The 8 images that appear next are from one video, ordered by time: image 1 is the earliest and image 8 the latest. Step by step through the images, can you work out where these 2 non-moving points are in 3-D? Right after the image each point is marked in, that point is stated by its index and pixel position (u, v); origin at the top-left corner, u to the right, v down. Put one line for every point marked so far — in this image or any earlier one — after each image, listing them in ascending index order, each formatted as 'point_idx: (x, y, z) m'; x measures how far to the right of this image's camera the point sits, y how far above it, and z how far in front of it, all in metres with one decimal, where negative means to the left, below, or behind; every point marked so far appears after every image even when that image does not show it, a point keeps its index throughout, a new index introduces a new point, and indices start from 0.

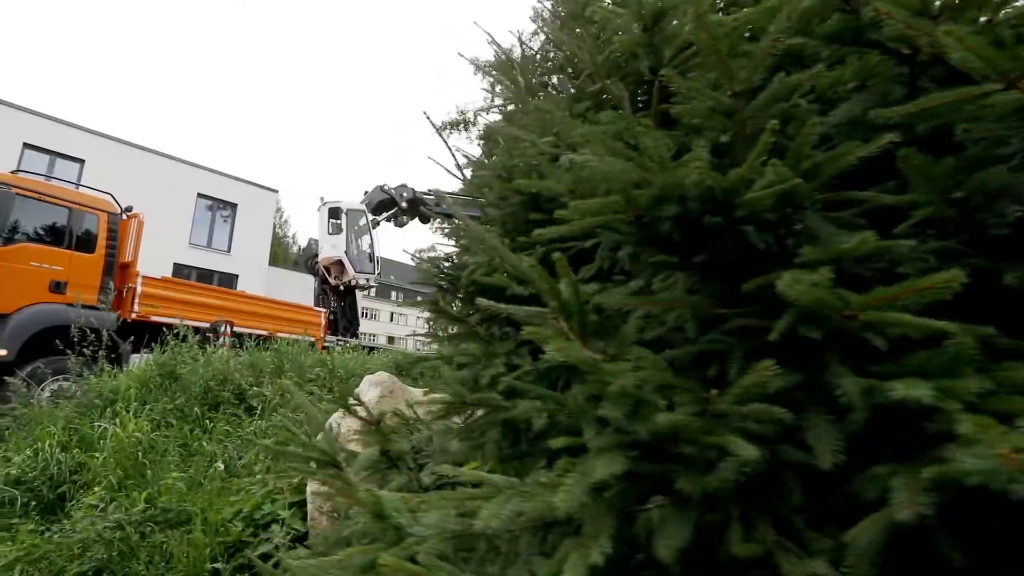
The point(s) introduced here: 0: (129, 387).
0: (-4.0, -1.0, +5.2) m
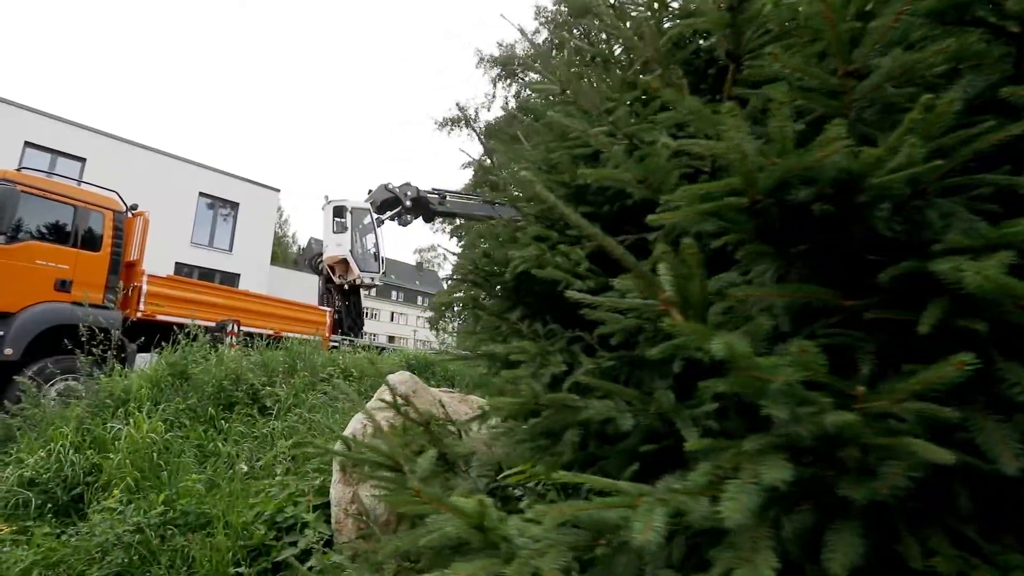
0: (-3.8, -1.0, +5.1) m
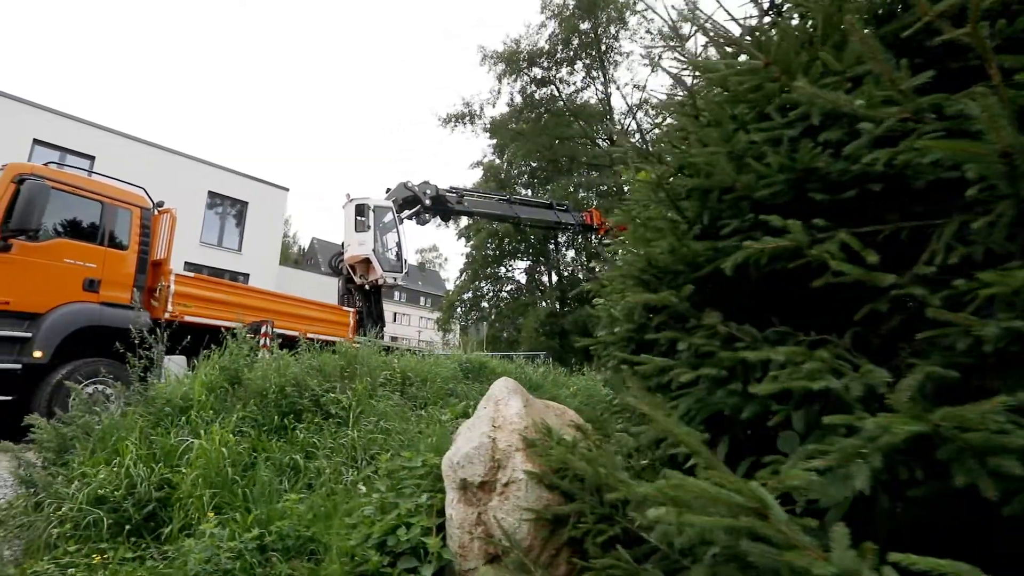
0: (-3.0, -1.0, +4.8) m
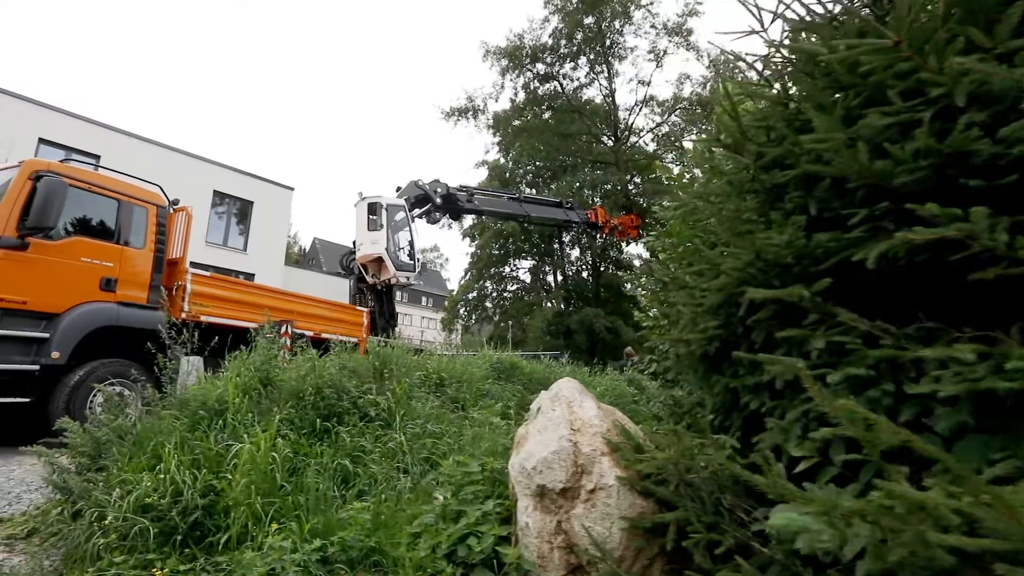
0: (-2.6, -1.0, +4.6) m
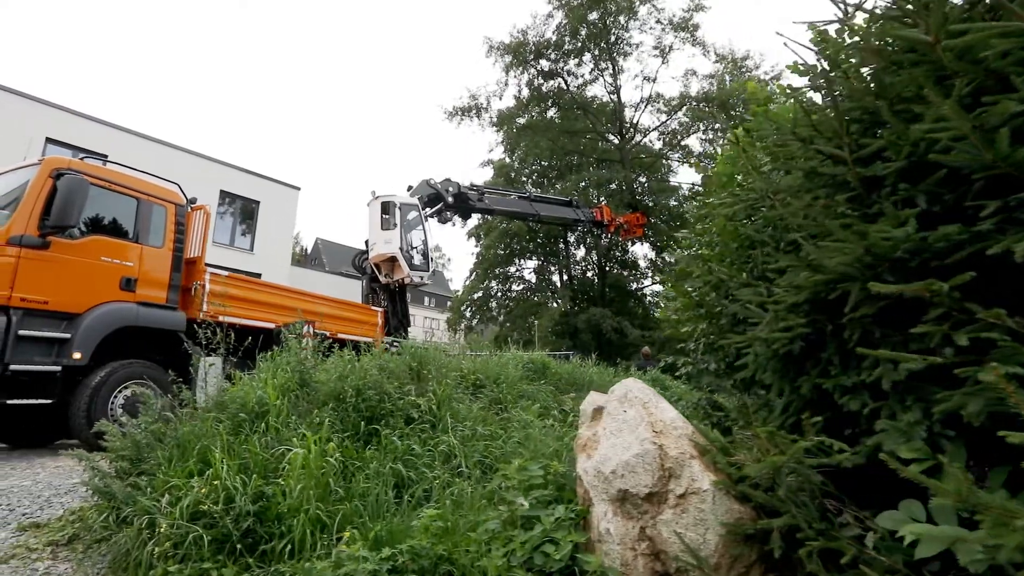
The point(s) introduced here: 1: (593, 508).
0: (-2.1, -1.0, +4.5) m
1: (+0.5, -1.2, +2.9) m
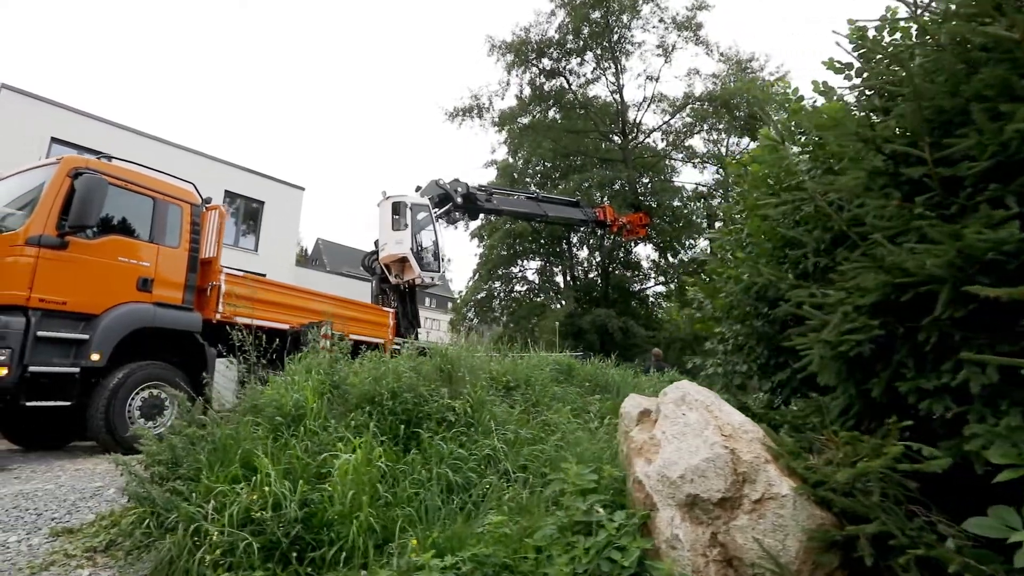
0: (-1.8, -1.0, +4.5) m
1: (+0.8, -1.3, +2.8) m
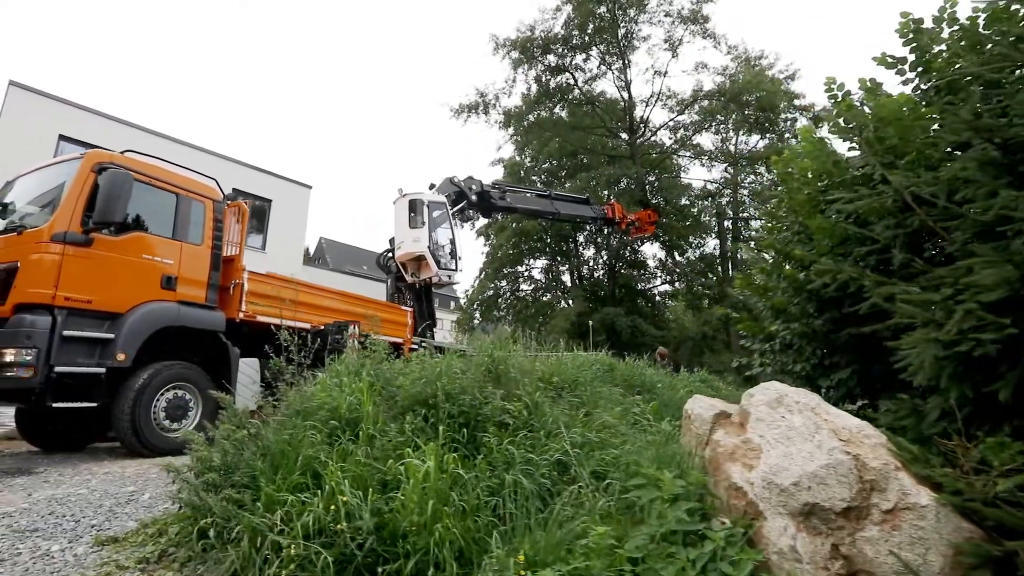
0: (-1.3, -1.0, +4.3) m
1: (+1.3, -1.2, +2.6) m
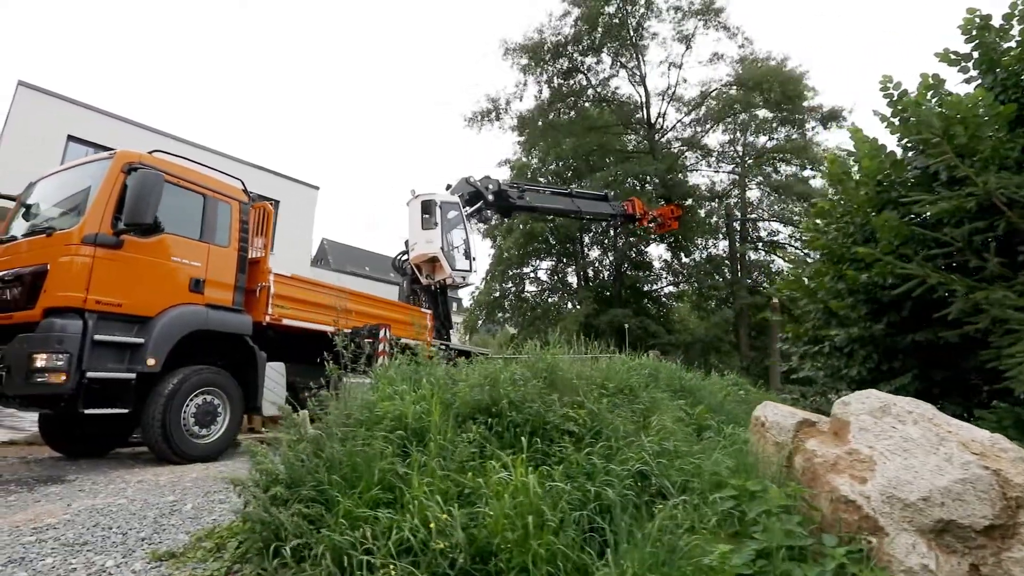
0: (-0.7, -1.0, +4.1) m
1: (+1.9, -1.3, +2.5) m
